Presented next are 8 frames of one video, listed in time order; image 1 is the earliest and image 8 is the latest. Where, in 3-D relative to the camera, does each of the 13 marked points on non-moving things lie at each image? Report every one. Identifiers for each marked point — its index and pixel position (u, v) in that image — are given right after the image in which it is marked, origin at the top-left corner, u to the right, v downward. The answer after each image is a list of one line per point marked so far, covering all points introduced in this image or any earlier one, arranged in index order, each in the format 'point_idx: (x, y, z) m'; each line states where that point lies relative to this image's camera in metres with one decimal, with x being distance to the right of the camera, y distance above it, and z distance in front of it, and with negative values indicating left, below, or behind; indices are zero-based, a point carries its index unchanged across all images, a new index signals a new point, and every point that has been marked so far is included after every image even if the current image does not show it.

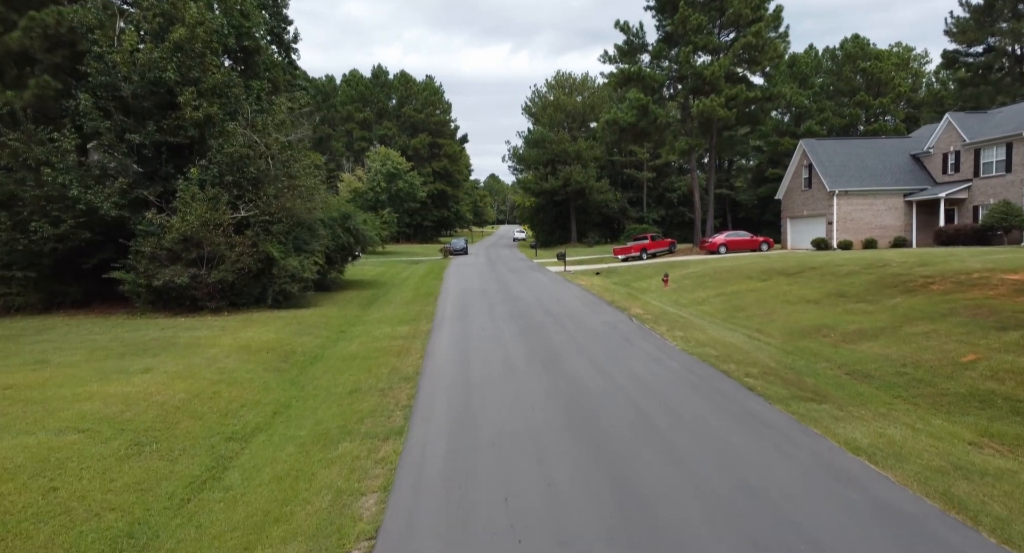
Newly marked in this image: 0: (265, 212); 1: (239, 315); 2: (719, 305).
0: (-7.1, +1.9, +19.8) m
1: (-7.3, -1.1, +18.3) m
2: (+5.9, -0.9, +19.4) m
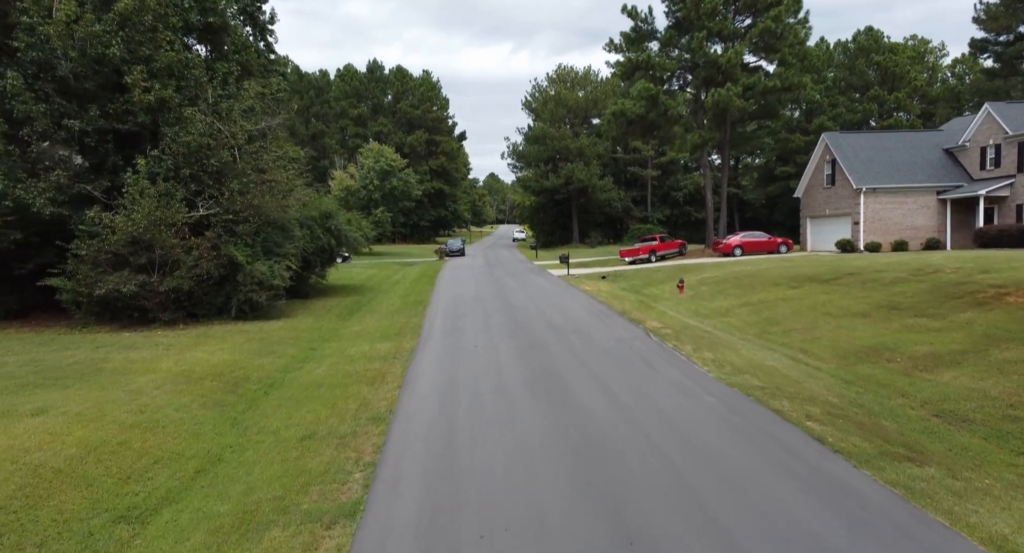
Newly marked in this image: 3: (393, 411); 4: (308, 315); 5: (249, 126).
0: (-7.1, +1.7, +17.3) m
1: (-7.3, -1.2, +15.9) m
2: (+5.8, -1.0, +16.9) m
3: (-1.7, -1.9, +9.9) m
4: (-5.6, -1.1, +18.9) m
5: (-7.2, +4.1, +18.7) m
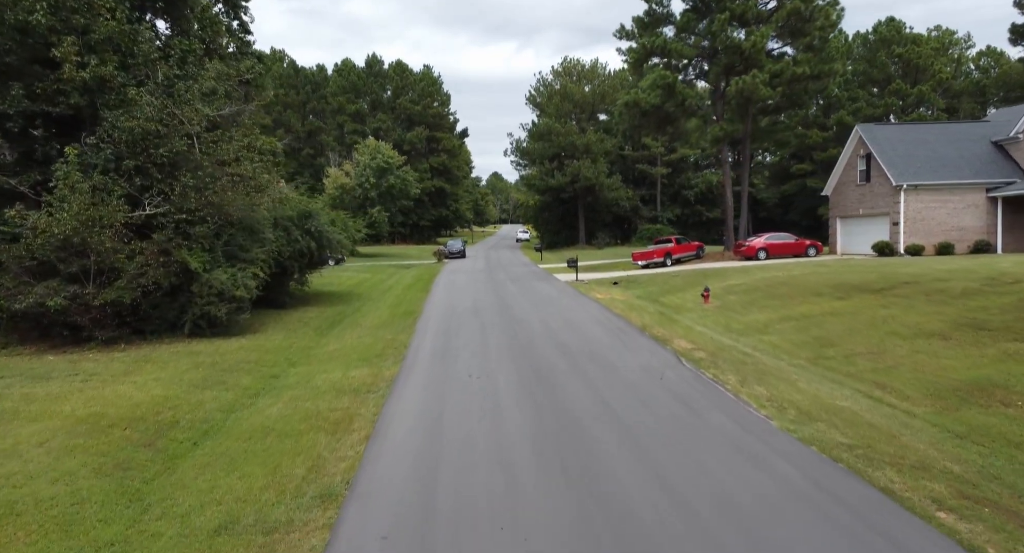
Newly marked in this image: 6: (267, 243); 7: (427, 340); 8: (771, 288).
0: (-7.1, +1.5, +14.7) m
1: (-7.3, -1.4, +13.3) m
2: (+5.9, -1.3, +14.3) m
3: (-1.7, -2.1, +7.3) m
4: (-5.6, -1.3, +16.3) m
5: (-7.1, +3.9, +16.1) m
6: (-6.2, +0.8, +17.5) m
7: (-1.9, -1.3, +15.6) m
8: (+7.5, -0.3, +19.9) m
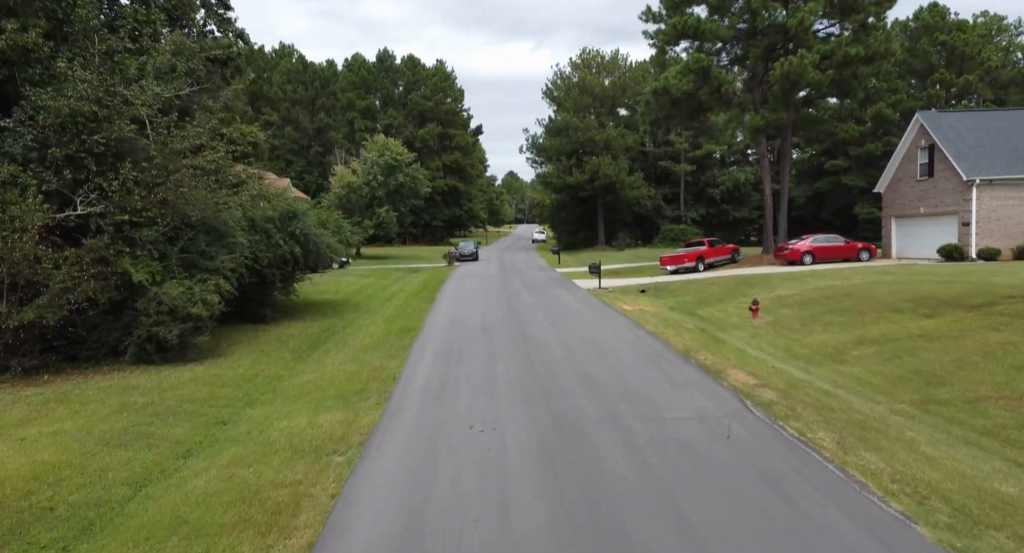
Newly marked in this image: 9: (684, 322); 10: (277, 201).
0: (-6.8, +1.2, +12.1) m
1: (-7.0, -1.7, +10.6) m
2: (+6.1, -1.5, +11.3) m
3: (-1.6, -2.4, +4.5) m
4: (-5.3, -1.6, +13.6) m
5: (-6.8, +3.6, +13.4) m
6: (-5.9, +0.6, +14.8) m
7: (-1.7, -1.6, +12.8) m
8: (+7.9, -0.6, +16.9) m
9: (+4.5, -1.2, +17.8) m
10: (-6.1, +1.9, +17.8) m
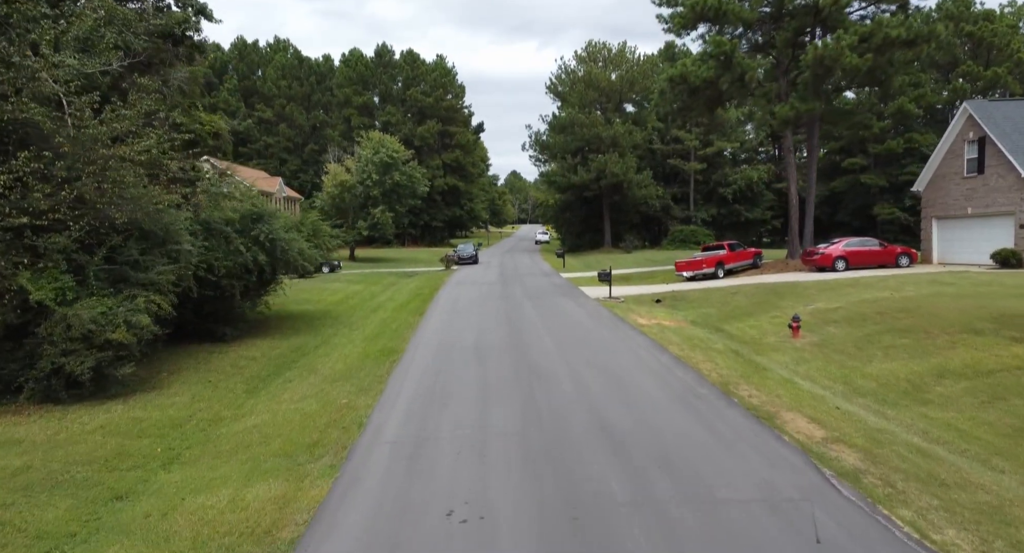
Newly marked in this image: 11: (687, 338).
0: (-6.8, +1.0, +9.6) m
1: (-7.1, -1.9, +8.2) m
2: (+6.1, -1.8, +8.8) m
3: (-1.7, -2.6, +2.0) m
4: (-5.3, -1.8, +11.1) m
5: (-6.8, +3.4, +11.0) m
6: (-5.9, +0.4, +12.4) m
7: (-1.7, -1.8, +10.3) m
8: (+7.9, -0.9, +14.4) m
9: (+4.5, -1.4, +15.3) m
10: (-6.1, +1.7, +15.3) m
11: (+4.0, -1.4, +15.7) m
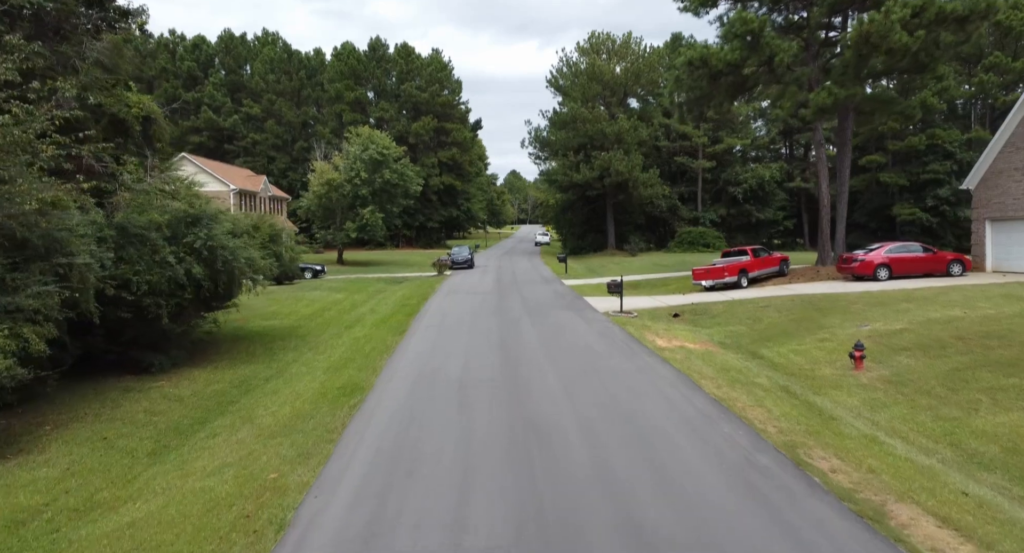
0: (-6.9, +0.7, +6.7) m
1: (-7.2, -2.2, +5.3) m
2: (+6.0, -2.1, +5.9) m
3: (-1.8, -2.9, -0.8) m
4: (-5.4, -2.1, +8.3) m
5: (-6.9, +3.1, +8.1) m
6: (-6.0, +0.1, +9.5) m
7: (-1.8, -2.1, +7.5) m
8: (+7.8, -1.2, +11.5) m
9: (+4.4, -1.7, +12.4) m
10: (-6.2, +1.4, +12.4) m
11: (+3.9, -1.7, +12.8) m
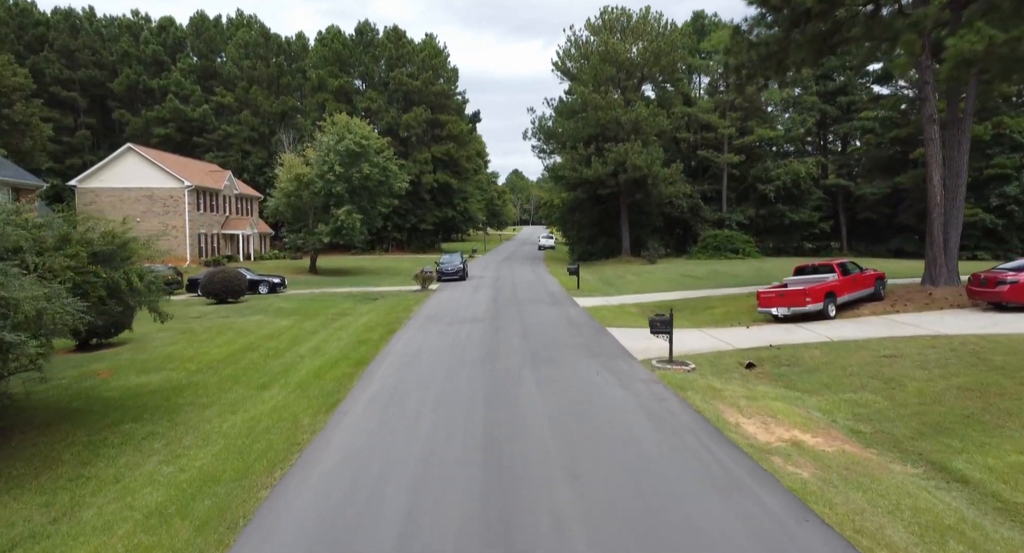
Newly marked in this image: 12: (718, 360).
0: (-7.0, +0.1, +0.4) m
1: (-7.3, -2.8, -1.0) m
2: (+5.9, -2.7, -0.5) m
3: (-1.9, -3.5, -7.2) m
4: (-5.5, -2.7, +1.9) m
5: (-7.0, +2.5, +1.7) m
6: (-6.1, -0.5, +3.1) m
7: (-1.9, -2.7, +1.1) m
8: (+7.7, -1.8, +5.1) m
9: (+4.3, -2.4, +6.0) m
10: (-6.3, +0.8, +6.1) m
11: (+3.8, -2.3, +6.4) m
12: (+4.0, -1.6, +13.4) m
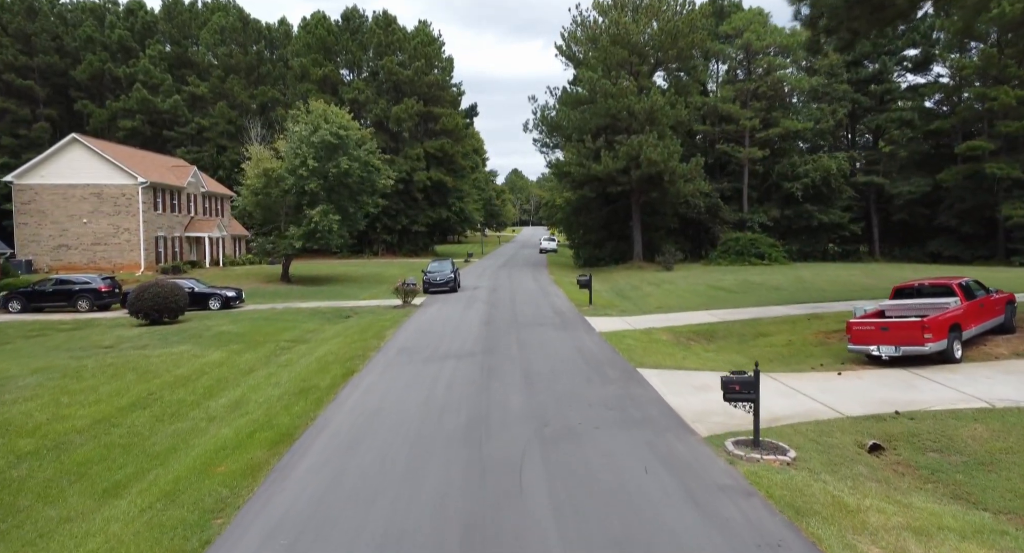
0: (-7.1, -0.4, -4.4) m
1: (-7.3, -3.3, -5.8) m
2: (+5.9, -3.1, -5.2) m
3: (-1.9, -4.0, -12.0) m
4: (-5.5, -3.2, -2.9) m
5: (-7.0, +2.0, -3.0) m
6: (-6.1, -1.0, -1.6) m
7: (-1.9, -3.2, -3.7) m
8: (+7.7, -2.2, +0.4) m
9: (+4.3, -2.8, +1.3) m
10: (-6.3, +0.3, +1.3) m
11: (+3.8, -2.8, +1.7) m
12: (+4.0, -2.1, +8.7) m
